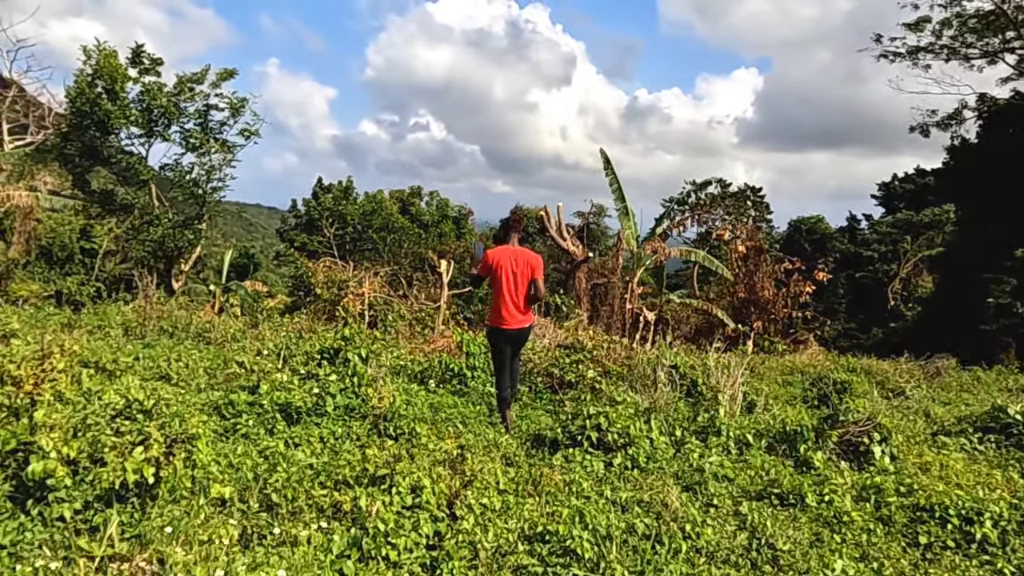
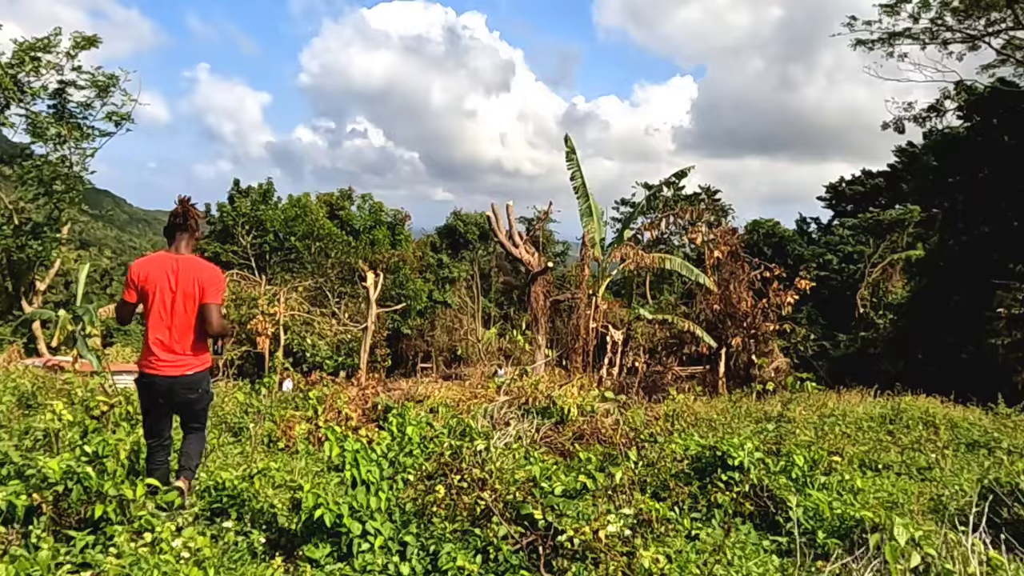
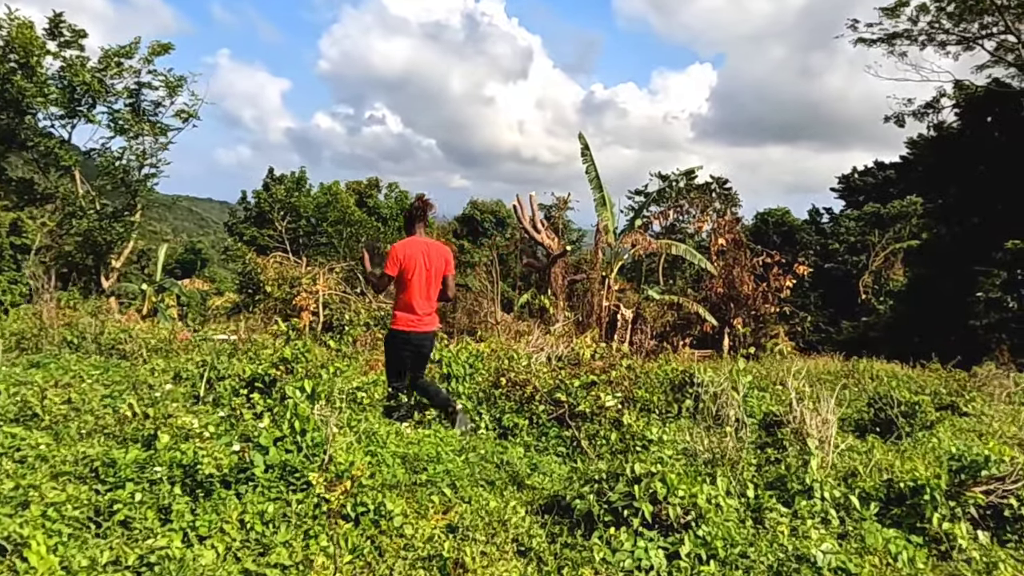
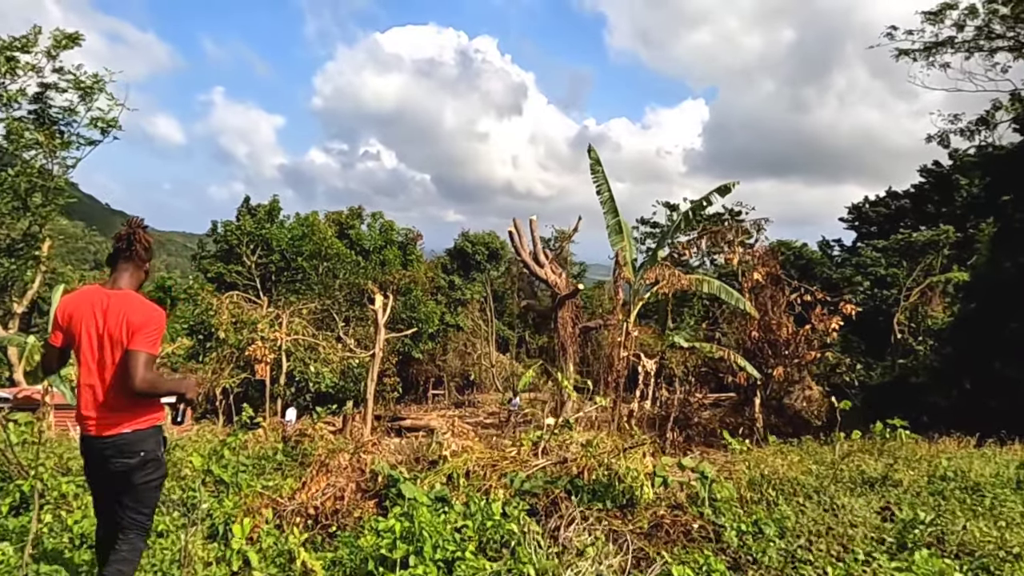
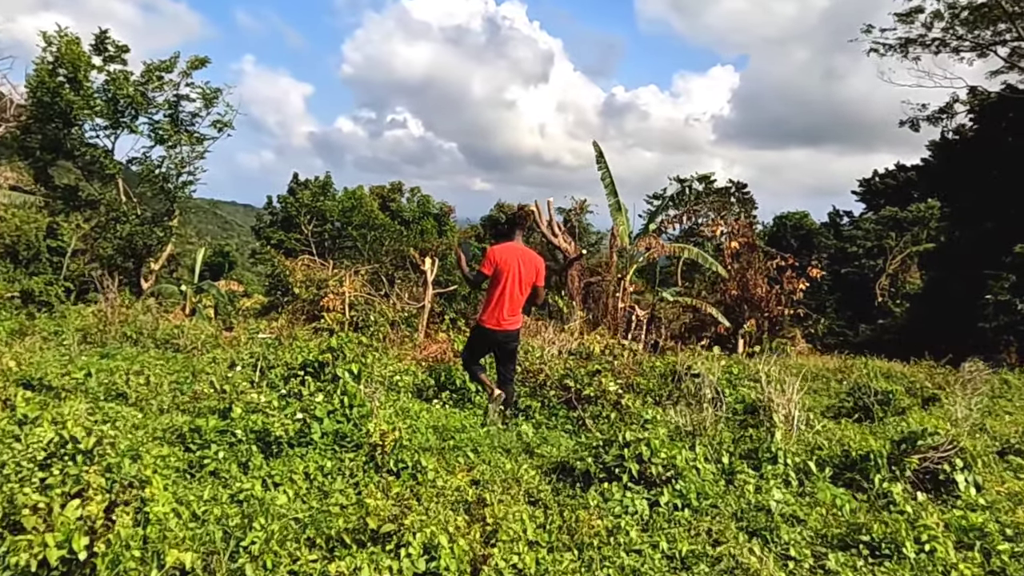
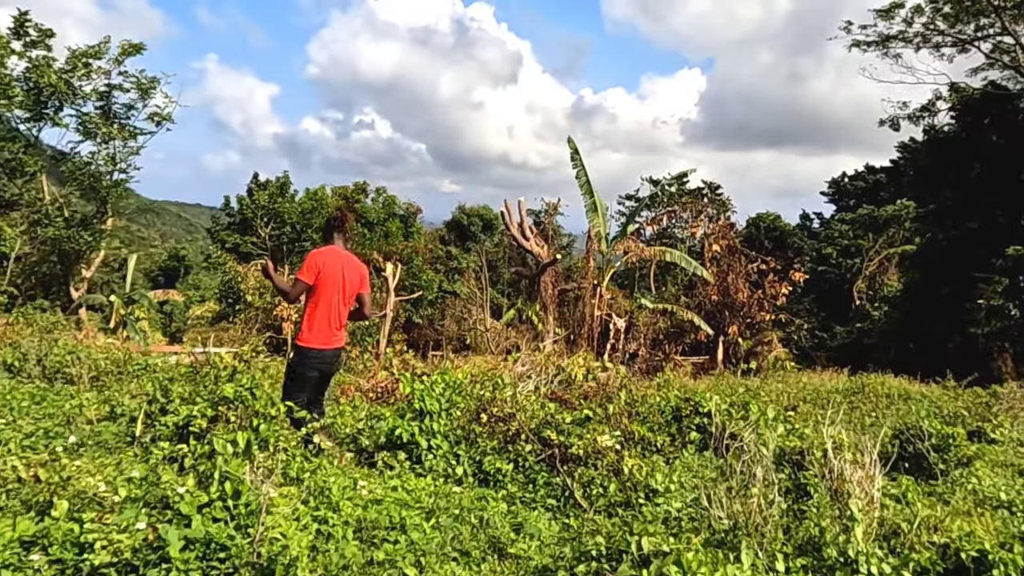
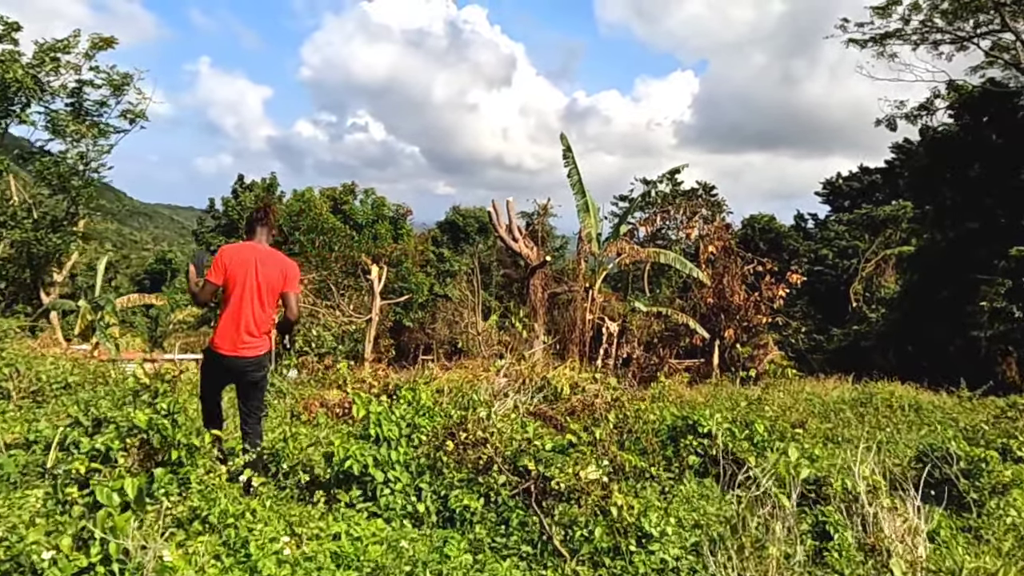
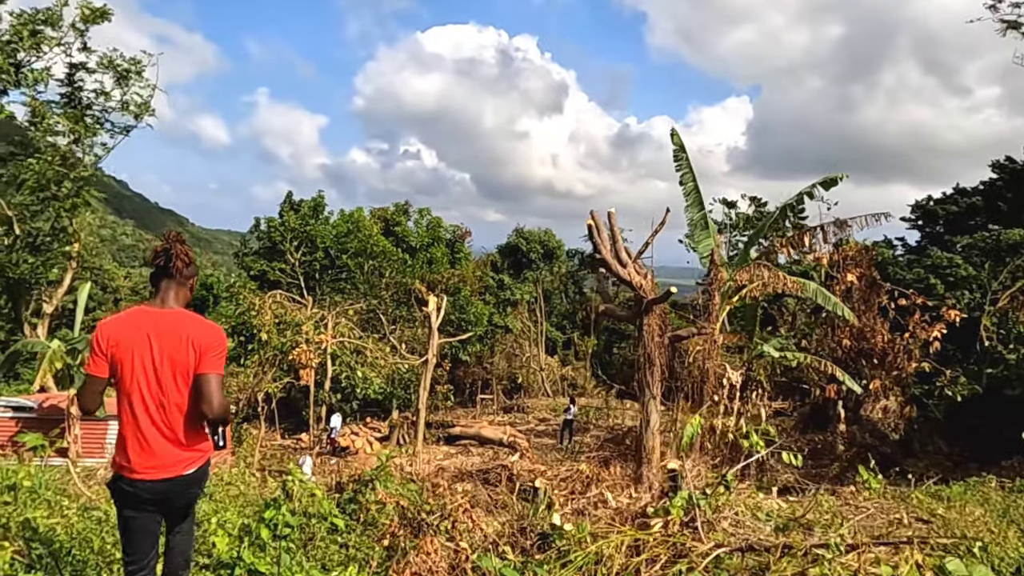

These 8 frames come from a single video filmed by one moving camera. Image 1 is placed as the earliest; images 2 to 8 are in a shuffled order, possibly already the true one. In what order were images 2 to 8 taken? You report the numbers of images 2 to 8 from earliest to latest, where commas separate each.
5, 3, 6, 7, 2, 4, 8
